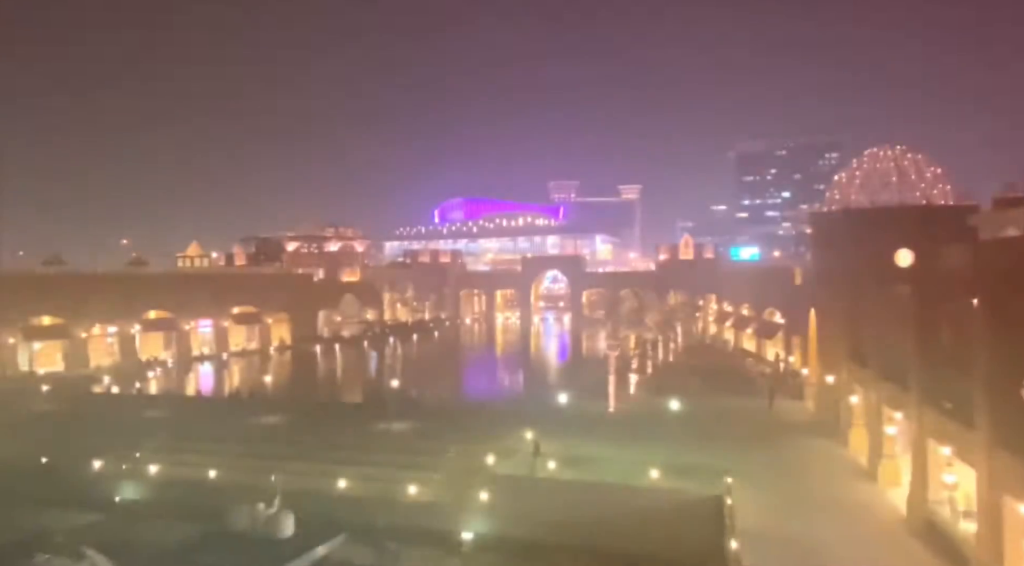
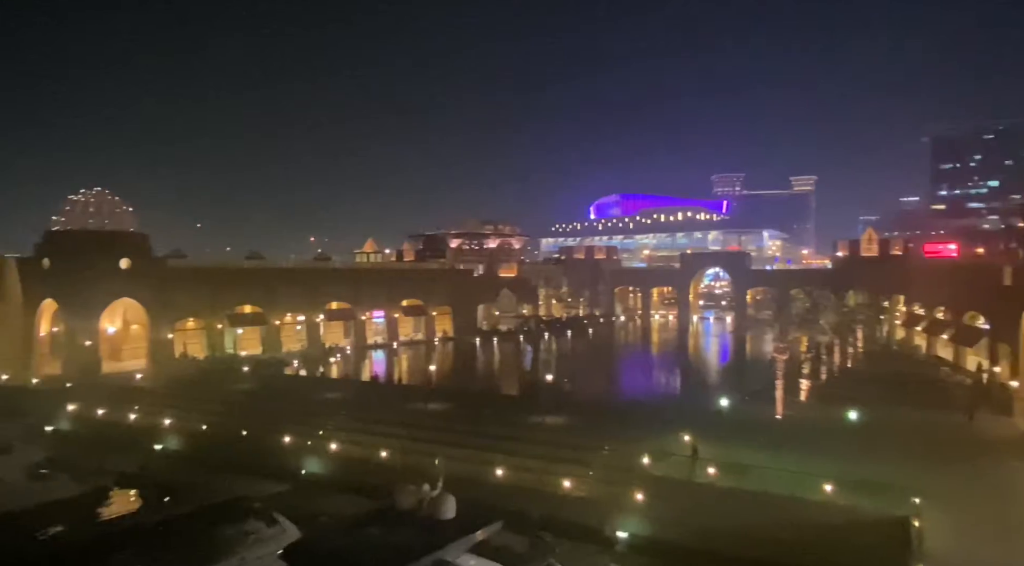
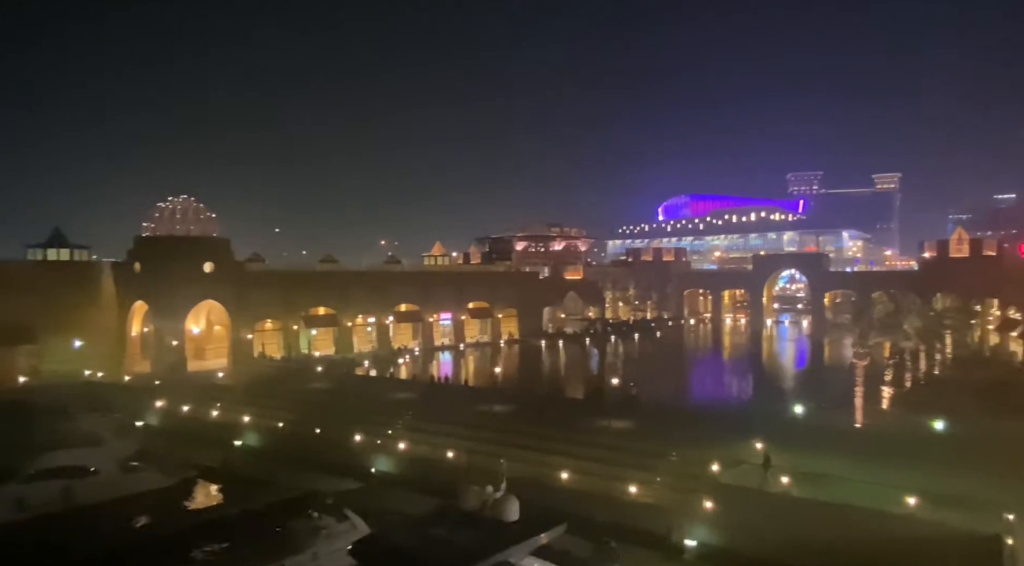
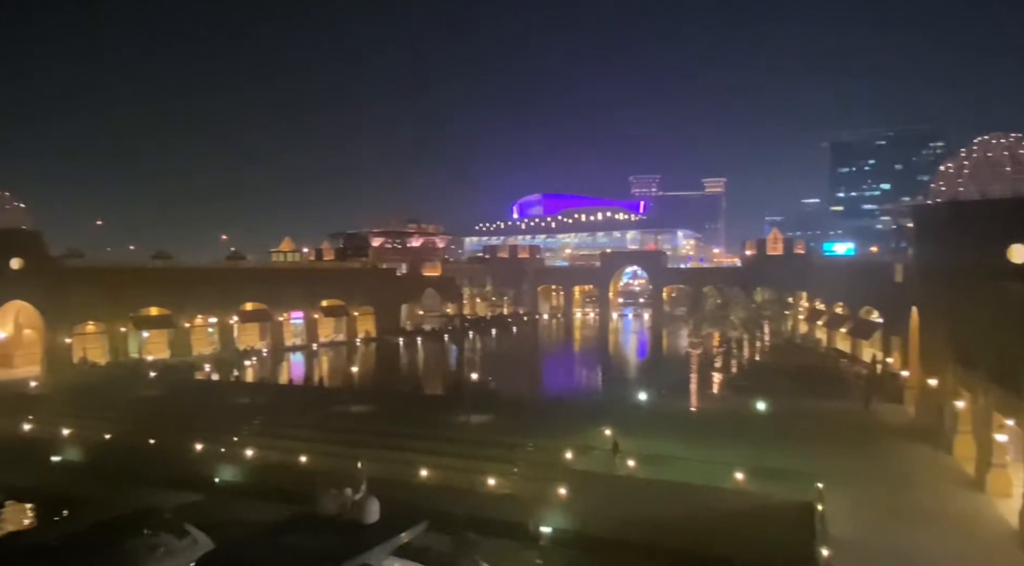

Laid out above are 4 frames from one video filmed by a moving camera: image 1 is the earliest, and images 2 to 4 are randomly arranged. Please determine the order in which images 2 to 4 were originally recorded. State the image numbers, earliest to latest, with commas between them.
4, 2, 3
